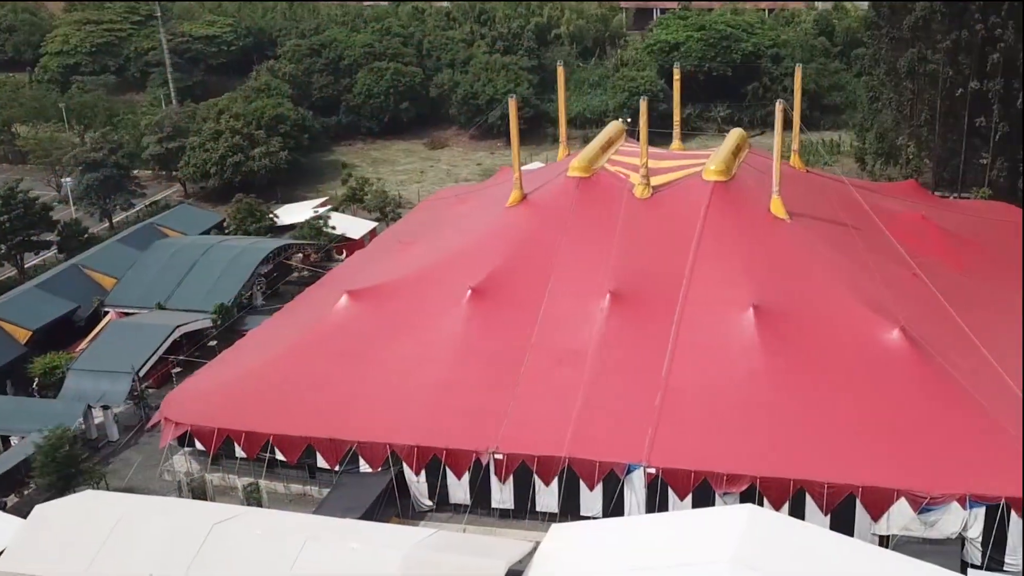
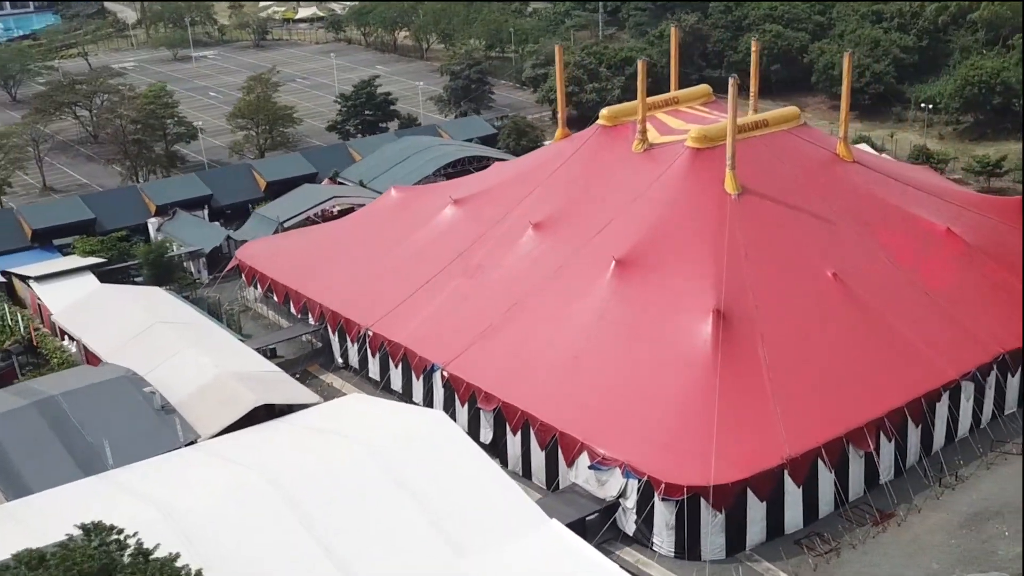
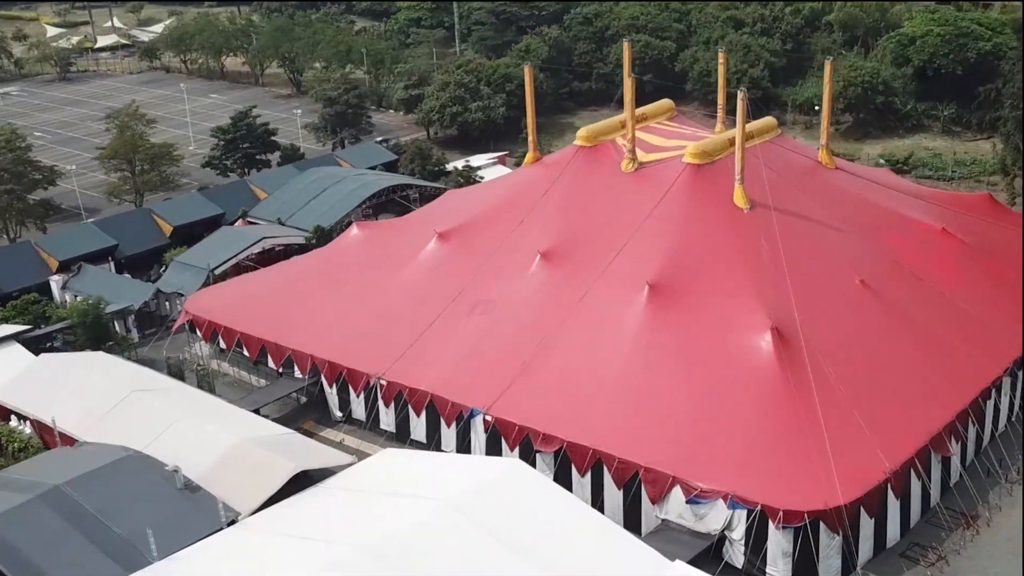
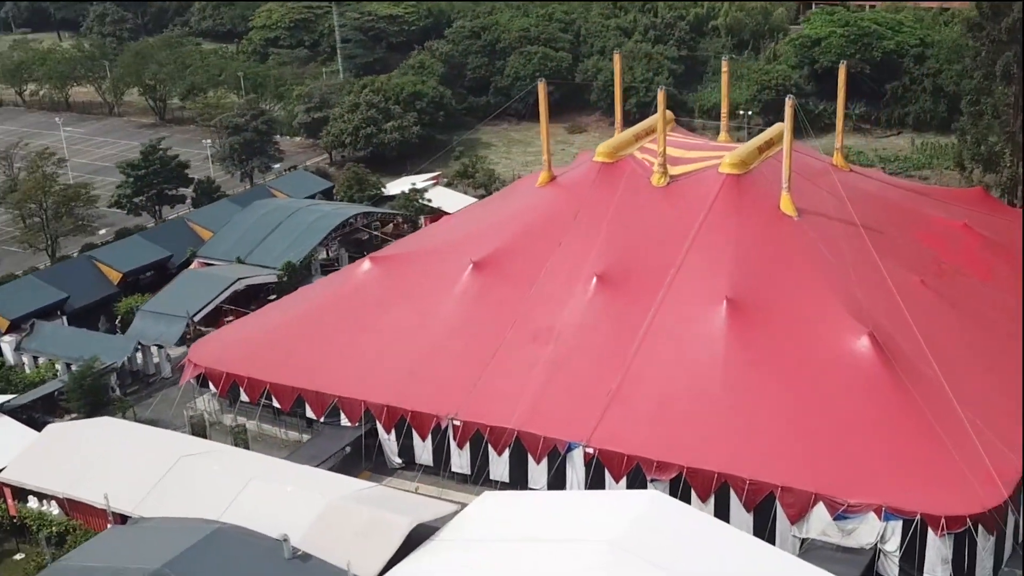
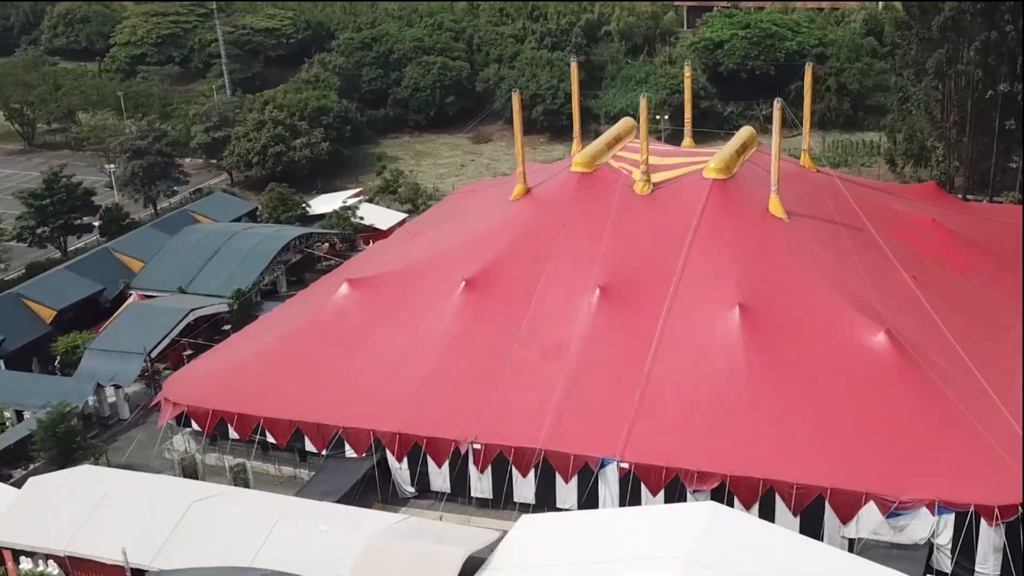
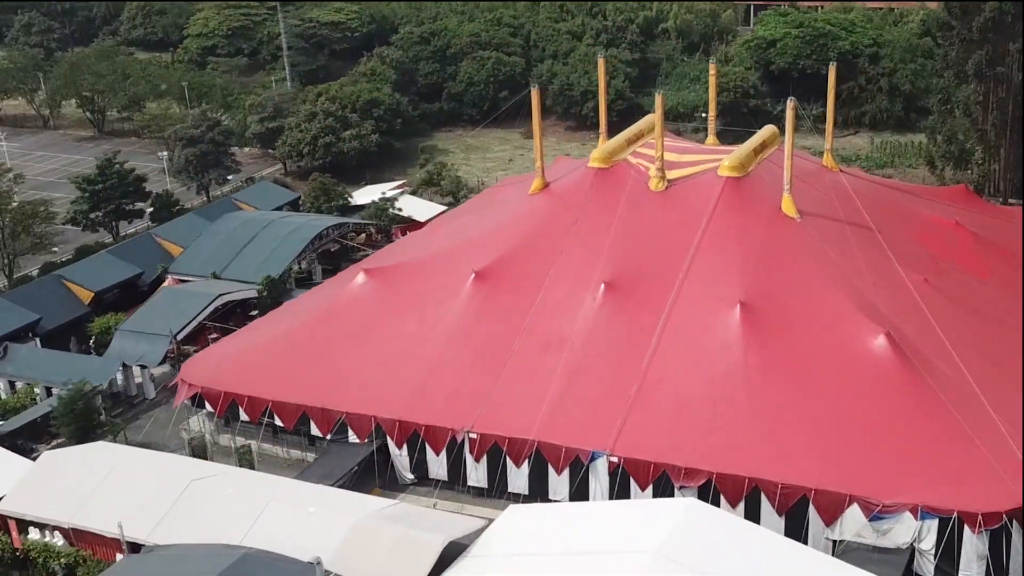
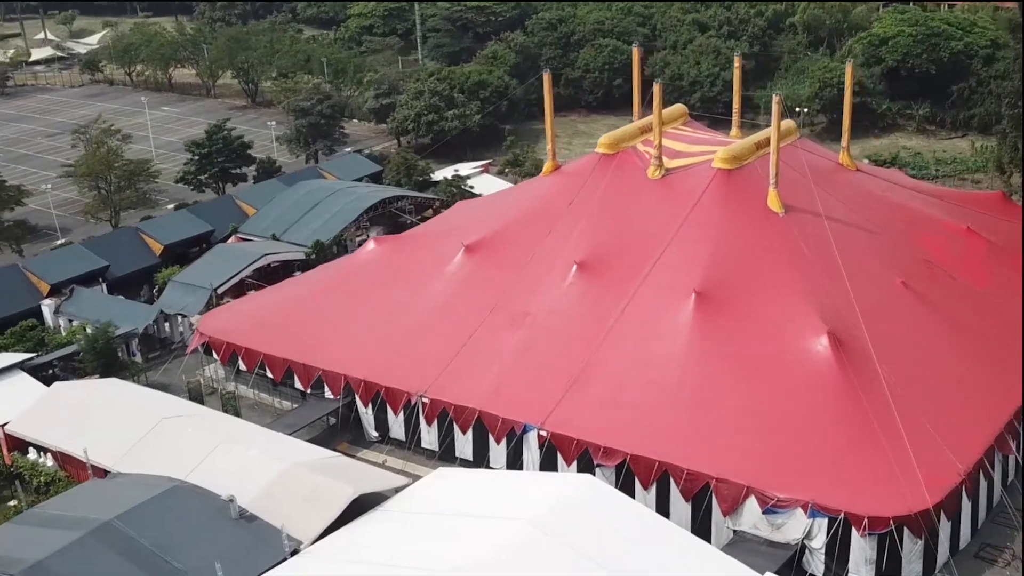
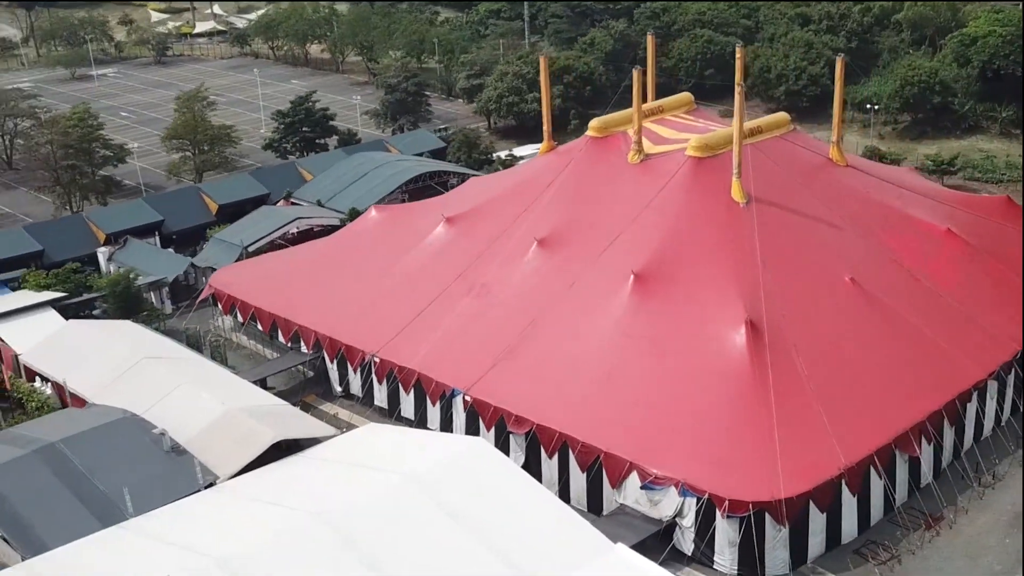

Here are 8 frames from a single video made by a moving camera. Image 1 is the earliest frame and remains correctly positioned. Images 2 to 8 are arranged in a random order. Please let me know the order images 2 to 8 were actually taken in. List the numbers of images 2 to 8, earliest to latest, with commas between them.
5, 6, 4, 7, 3, 8, 2
